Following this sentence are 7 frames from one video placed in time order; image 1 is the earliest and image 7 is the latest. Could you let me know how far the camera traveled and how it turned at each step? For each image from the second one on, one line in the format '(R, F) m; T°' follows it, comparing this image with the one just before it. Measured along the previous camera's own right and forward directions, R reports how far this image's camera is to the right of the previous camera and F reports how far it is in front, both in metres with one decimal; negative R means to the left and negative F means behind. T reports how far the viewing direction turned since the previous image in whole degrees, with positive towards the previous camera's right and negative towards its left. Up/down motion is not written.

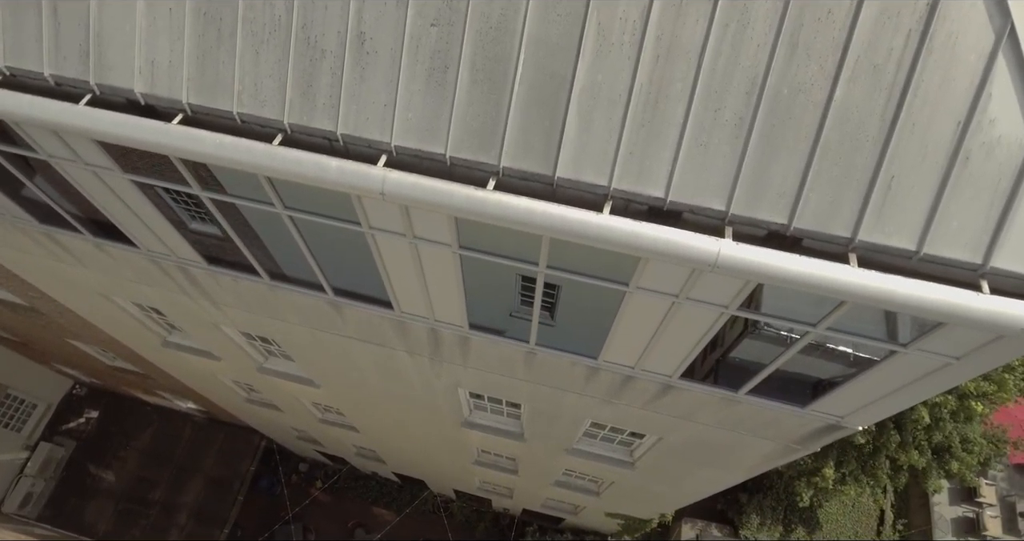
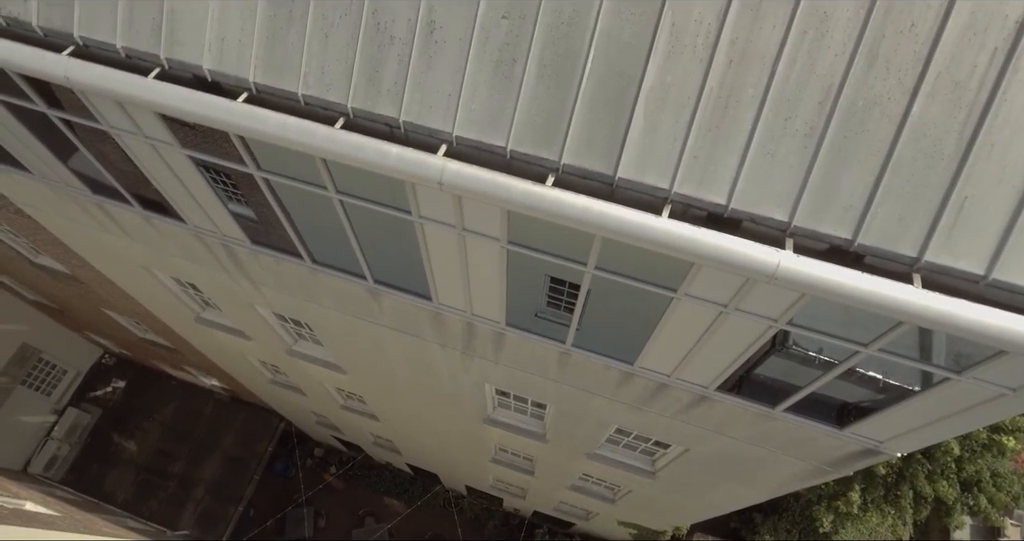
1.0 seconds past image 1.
(-0.3, 0.0) m; -2°
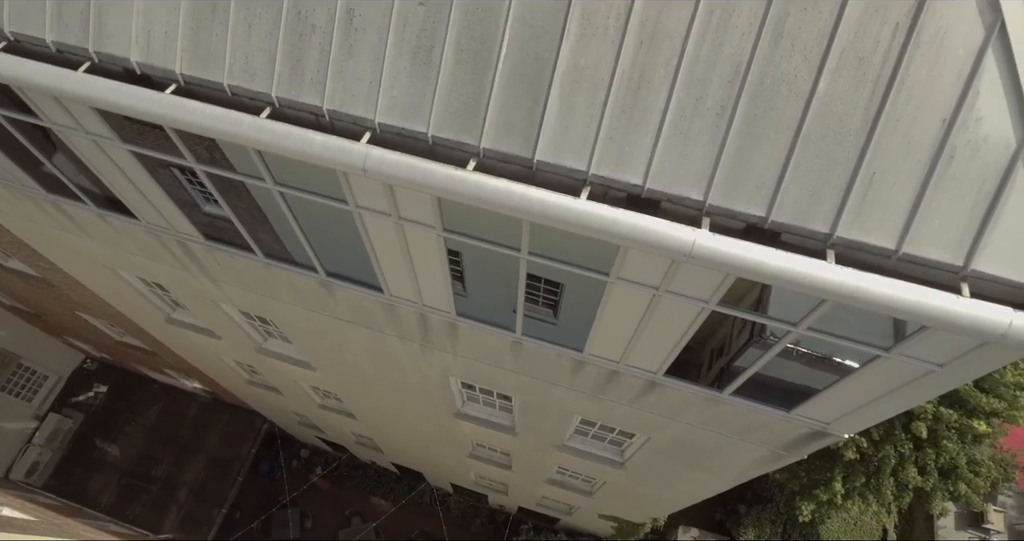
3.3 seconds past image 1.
(+0.7, 0.0) m; 0°
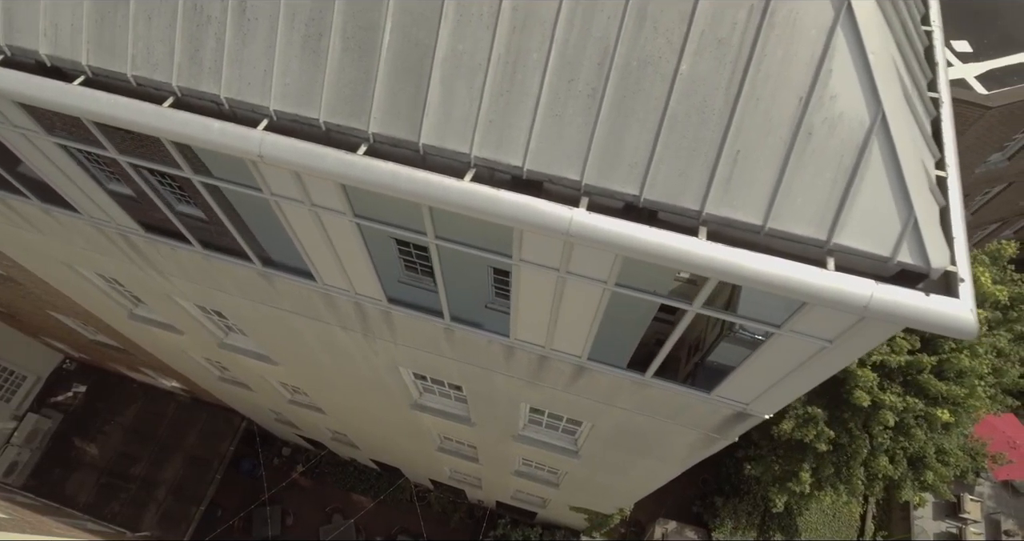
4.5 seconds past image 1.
(+1.0, -0.2) m; 0°
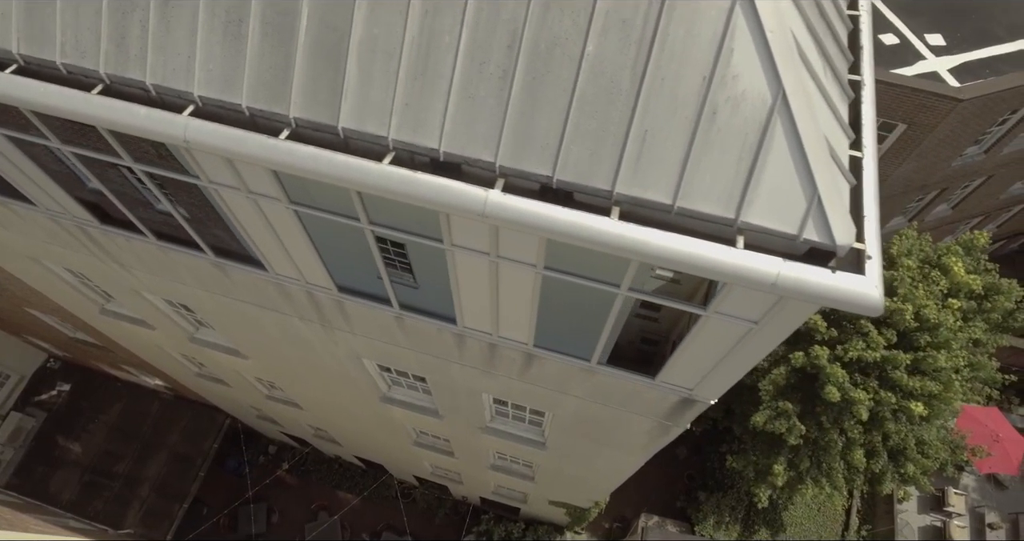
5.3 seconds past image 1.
(+0.7, -0.1) m; 0°
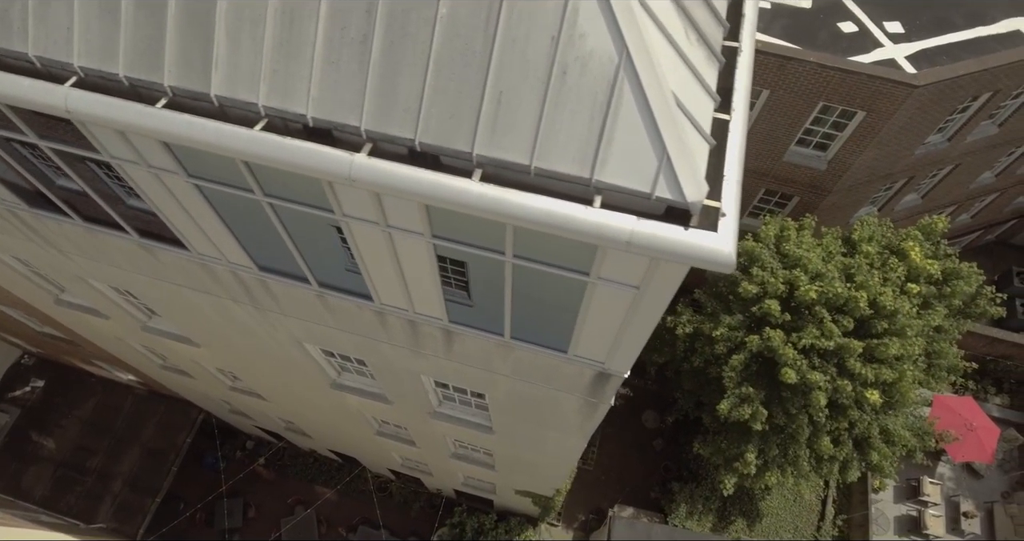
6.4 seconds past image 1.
(+1.2, -0.1) m; 0°
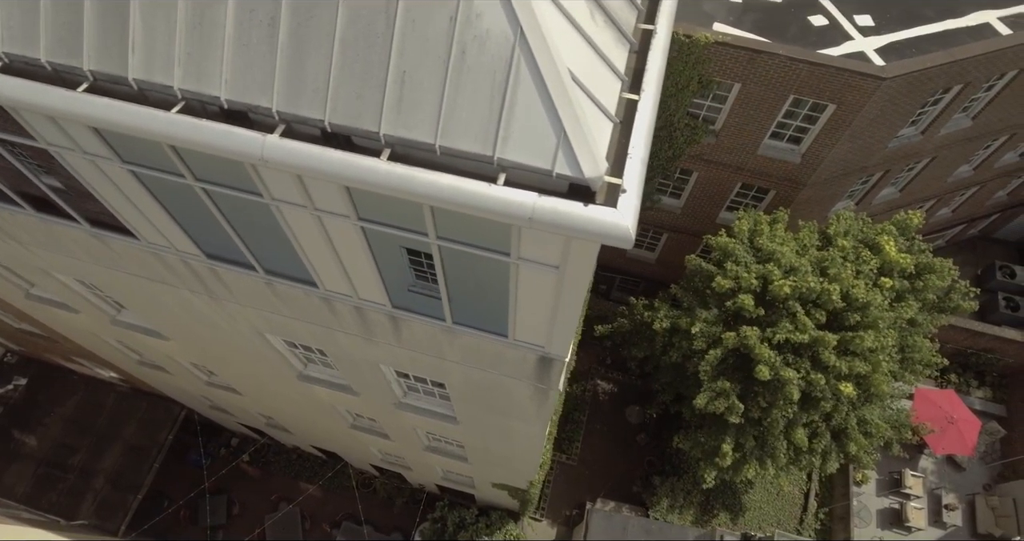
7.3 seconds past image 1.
(+0.8, -0.1) m; 0°
